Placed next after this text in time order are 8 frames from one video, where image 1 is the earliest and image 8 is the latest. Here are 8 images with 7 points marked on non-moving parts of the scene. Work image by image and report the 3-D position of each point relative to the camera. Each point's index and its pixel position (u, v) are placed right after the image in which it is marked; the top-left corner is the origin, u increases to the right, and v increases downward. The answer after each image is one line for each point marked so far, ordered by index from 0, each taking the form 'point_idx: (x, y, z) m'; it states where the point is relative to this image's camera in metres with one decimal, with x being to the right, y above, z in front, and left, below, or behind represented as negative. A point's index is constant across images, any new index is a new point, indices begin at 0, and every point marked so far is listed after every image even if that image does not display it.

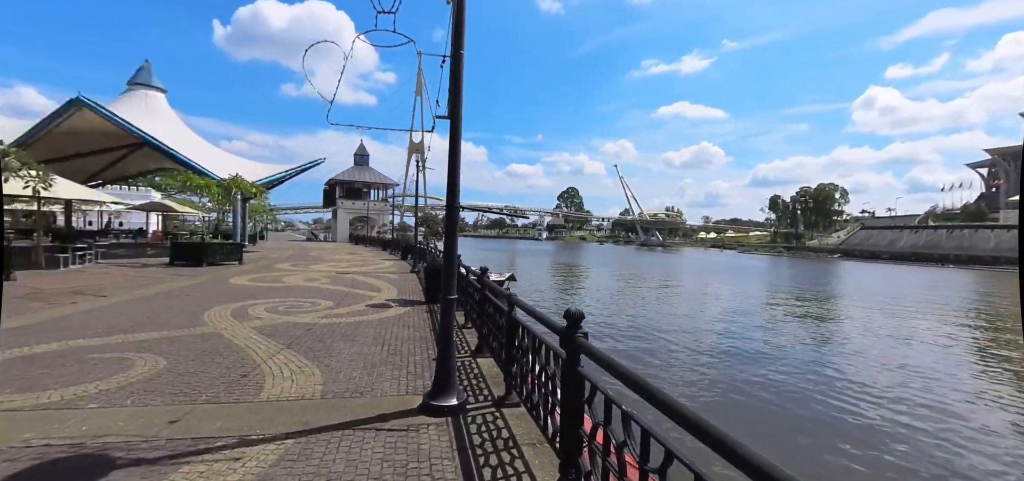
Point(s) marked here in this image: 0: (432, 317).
0: (-1.6, -1.6, +8.4) m
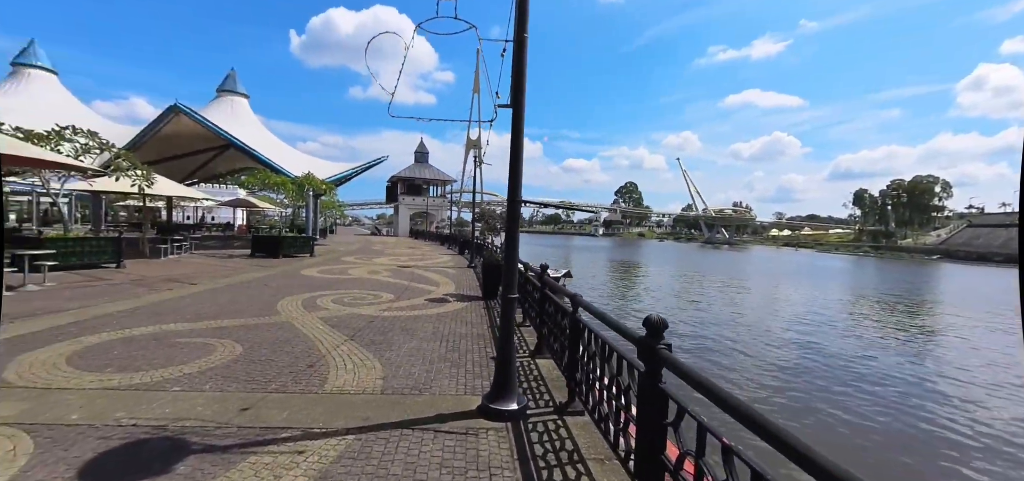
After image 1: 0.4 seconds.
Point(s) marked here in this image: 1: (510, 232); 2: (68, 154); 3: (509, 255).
0: (-0.4, -1.5, +8.3) m
1: (0.0, +0.1, +3.9) m
2: (-13.3, +2.6, +12.6) m
3: (0.0, -0.1, +3.9) m
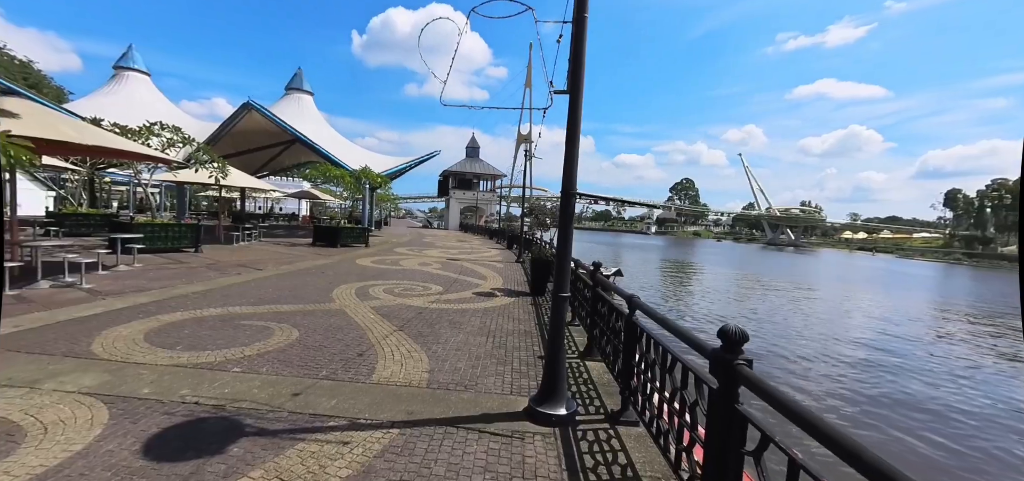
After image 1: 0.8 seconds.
0: (+0.5, -1.4, +8.2) m
1: (+0.4, +0.1, +3.6) m
2: (-11.7, +3.1, +13.8) m
3: (+0.4, -0.1, +3.6) m
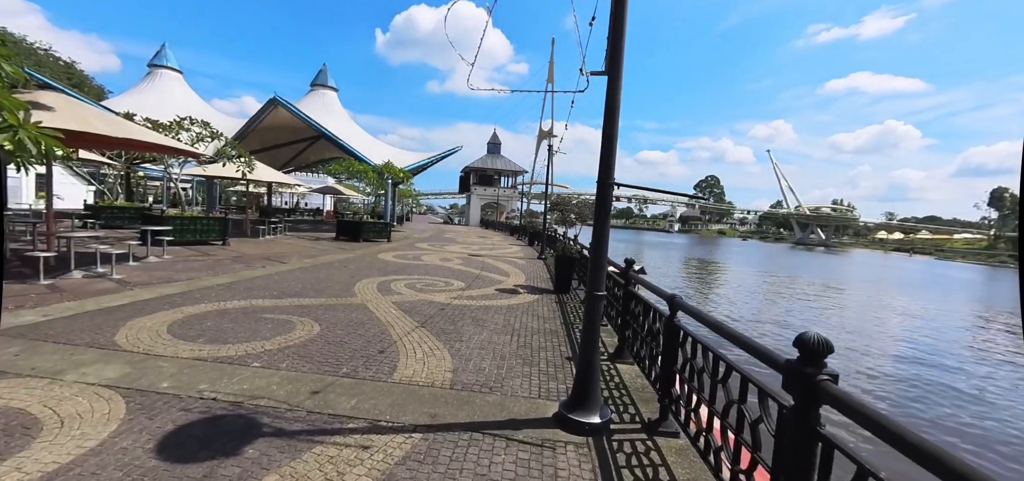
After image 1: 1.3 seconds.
0: (+1.0, -1.3, +7.9) m
1: (+0.7, +0.2, +3.4) m
2: (-10.9, +3.3, +14.0) m
3: (+0.7, 0.0, +3.3) m
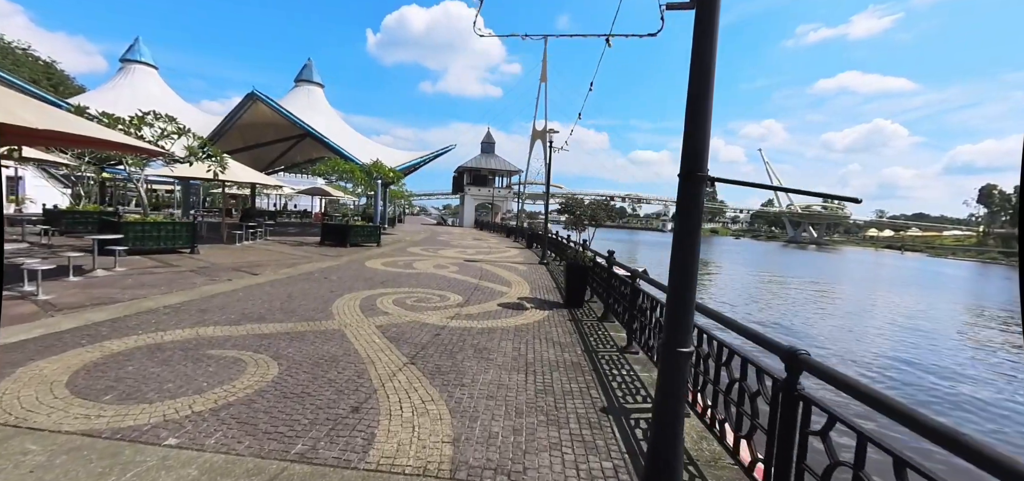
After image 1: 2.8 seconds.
0: (+1.1, -1.4, +6.7) m
1: (+0.9, 0.0, +2.1) m
2: (-10.9, +3.1, +12.6) m
3: (+0.9, -0.2, +2.1) m
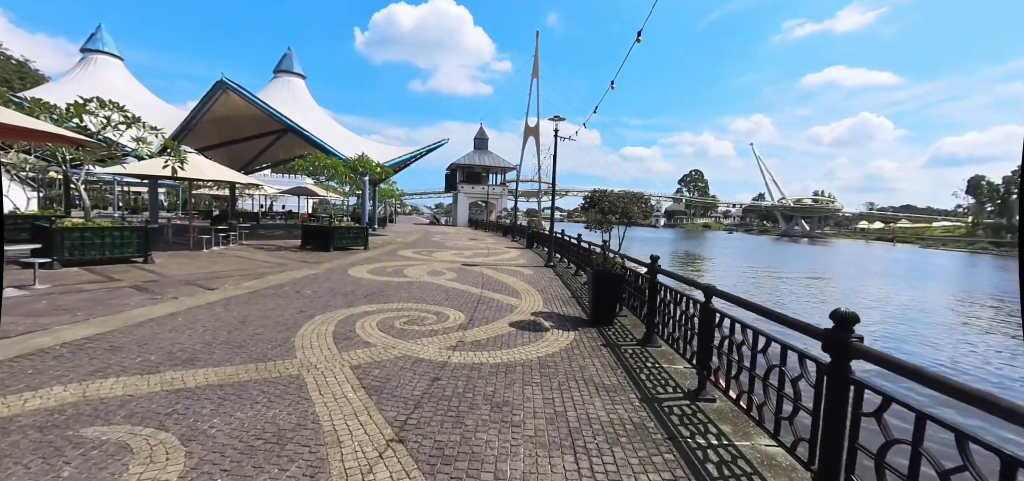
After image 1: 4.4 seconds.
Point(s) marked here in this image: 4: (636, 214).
0: (+1.4, -1.5, +5.1) m
1: (+1.2, 0.0, +0.6) m
2: (-10.9, +2.9, +10.8) m
3: (+1.2, -0.2, +0.5) m
4: (+2.0, +0.4, +6.8) m
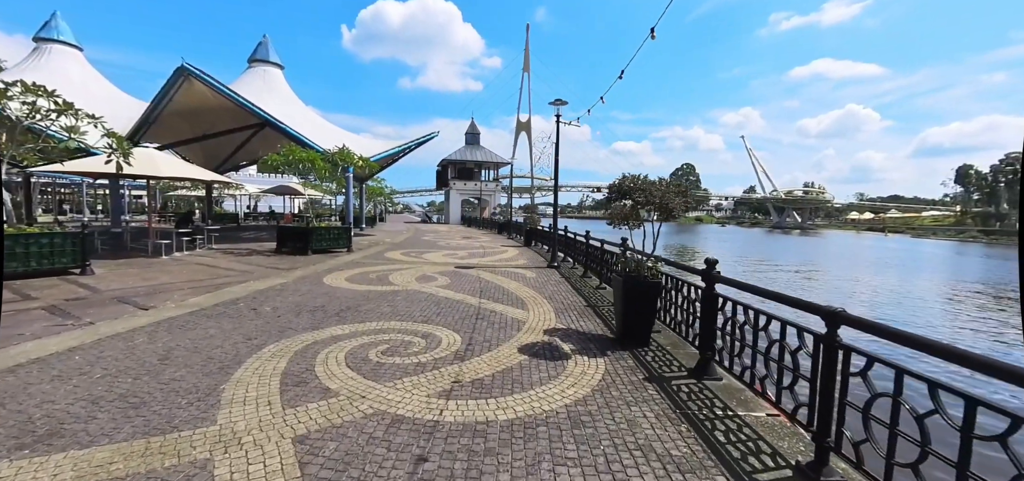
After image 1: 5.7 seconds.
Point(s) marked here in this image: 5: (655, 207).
0: (+1.5, -1.5, +3.7) m
1: (+1.4, -0.1, -0.9) m
2: (-10.9, +2.7, +9.2) m
3: (+1.4, -0.3, -0.9) m
4: (+2.1, +0.4, +5.4) m
5: (+1.8, +0.4, +5.4) m
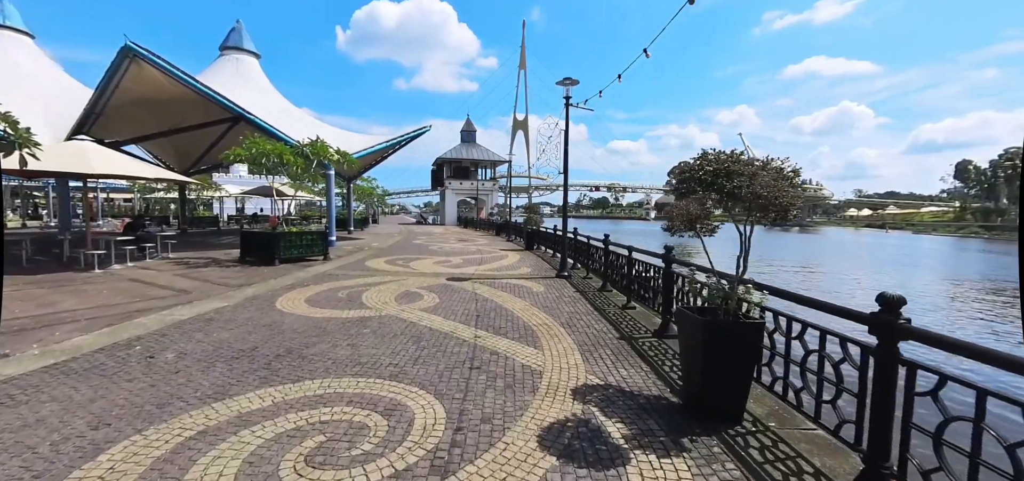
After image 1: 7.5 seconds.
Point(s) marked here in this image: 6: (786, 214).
0: (+1.7, -1.6, +1.7) m
1: (+1.5, -0.2, -2.8) m
2: (-10.8, +2.4, +7.1) m
3: (+1.5, -0.4, -2.8) m
4: (+2.2, +0.3, +3.5) m
5: (+1.9, +0.3, +3.4) m
6: (+2.2, +0.2, +3.5) m
